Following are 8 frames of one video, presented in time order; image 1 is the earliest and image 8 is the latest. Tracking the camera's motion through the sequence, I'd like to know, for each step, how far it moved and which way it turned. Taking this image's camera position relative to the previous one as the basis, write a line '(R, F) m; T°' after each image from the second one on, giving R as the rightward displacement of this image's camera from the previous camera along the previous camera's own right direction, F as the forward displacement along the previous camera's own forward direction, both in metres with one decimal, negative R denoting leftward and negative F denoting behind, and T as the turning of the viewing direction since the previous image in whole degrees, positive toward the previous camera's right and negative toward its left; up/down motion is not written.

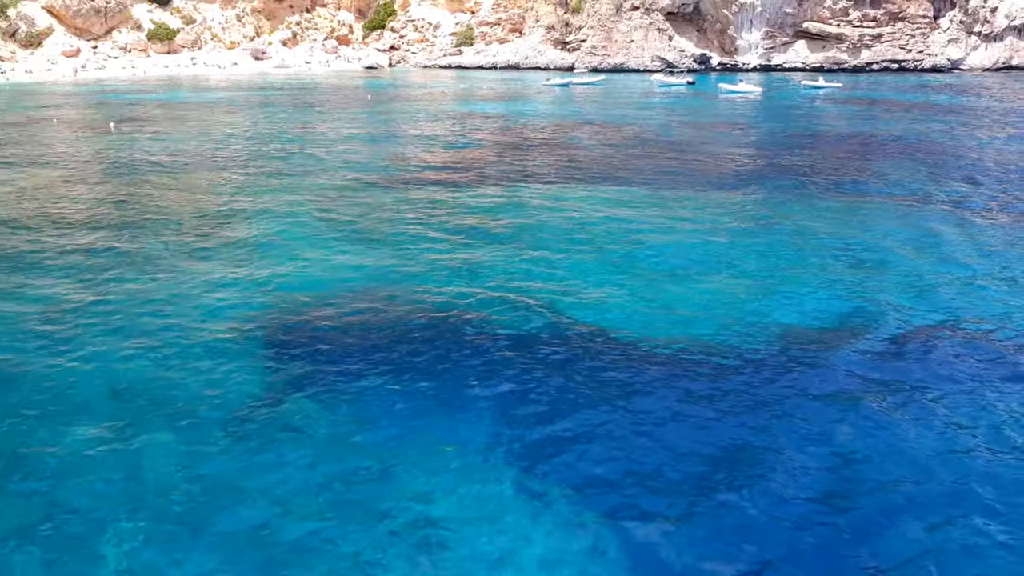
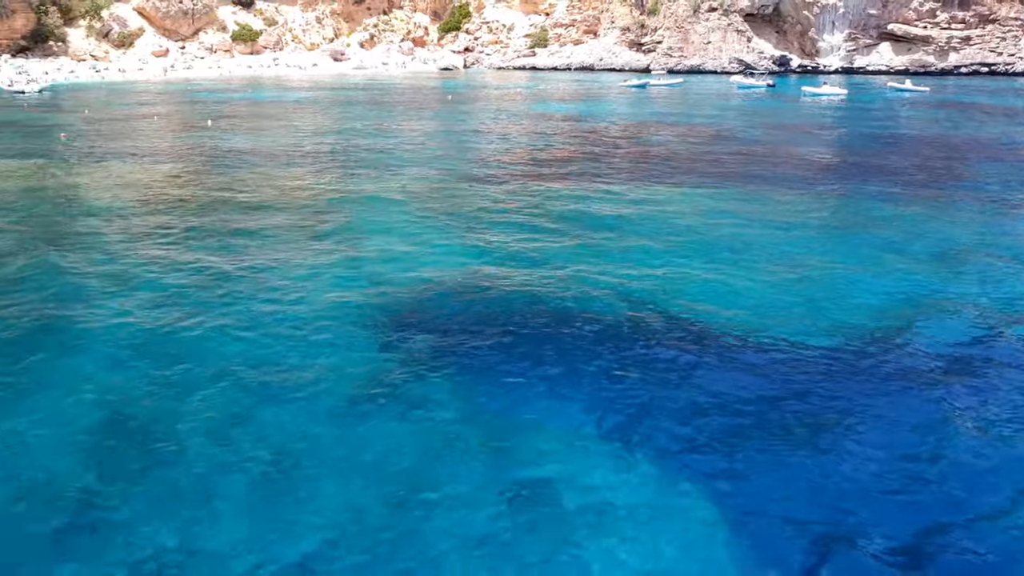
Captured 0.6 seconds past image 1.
(-0.8, -0.1) m; -4°
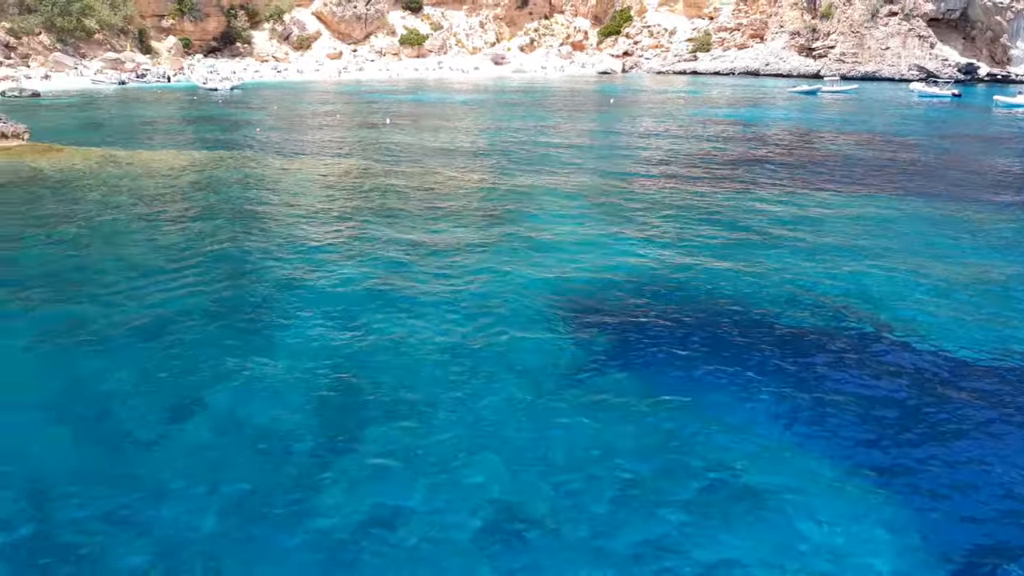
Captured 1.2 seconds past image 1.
(-1.0, -0.1) m; -9°
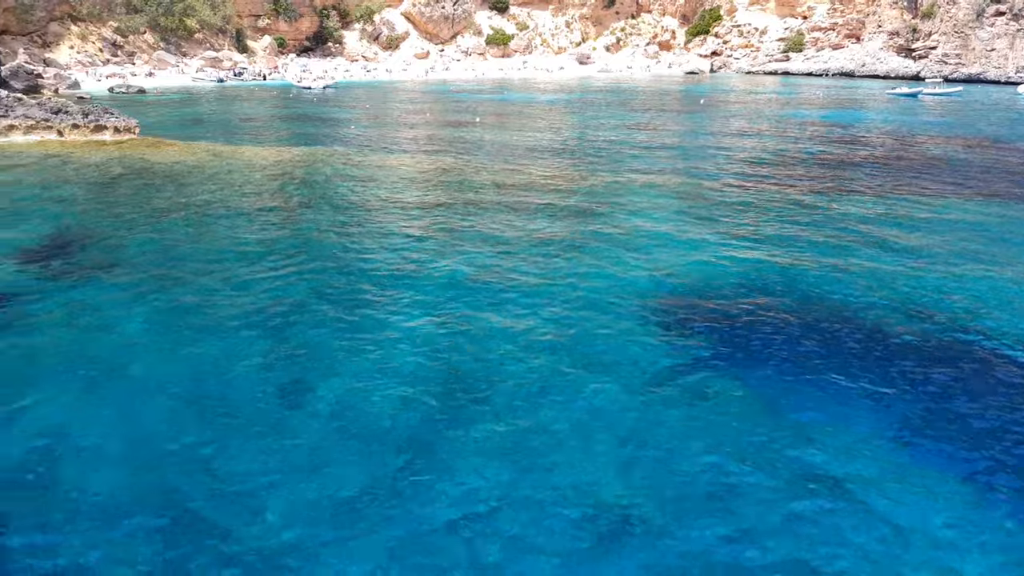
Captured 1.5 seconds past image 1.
(-0.5, 0.0) m; -5°
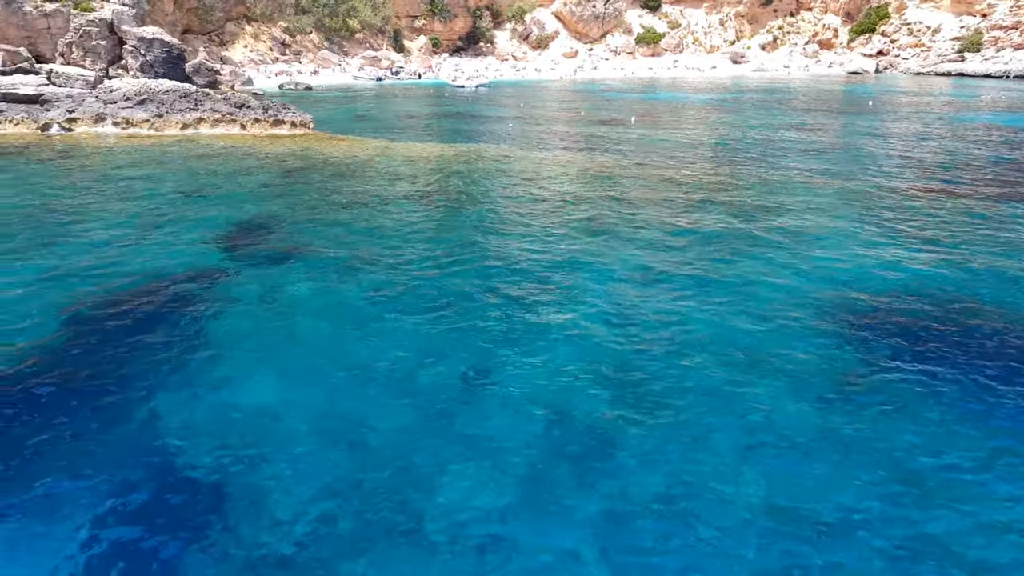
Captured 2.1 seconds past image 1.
(-0.9, 0.0) m; -9°
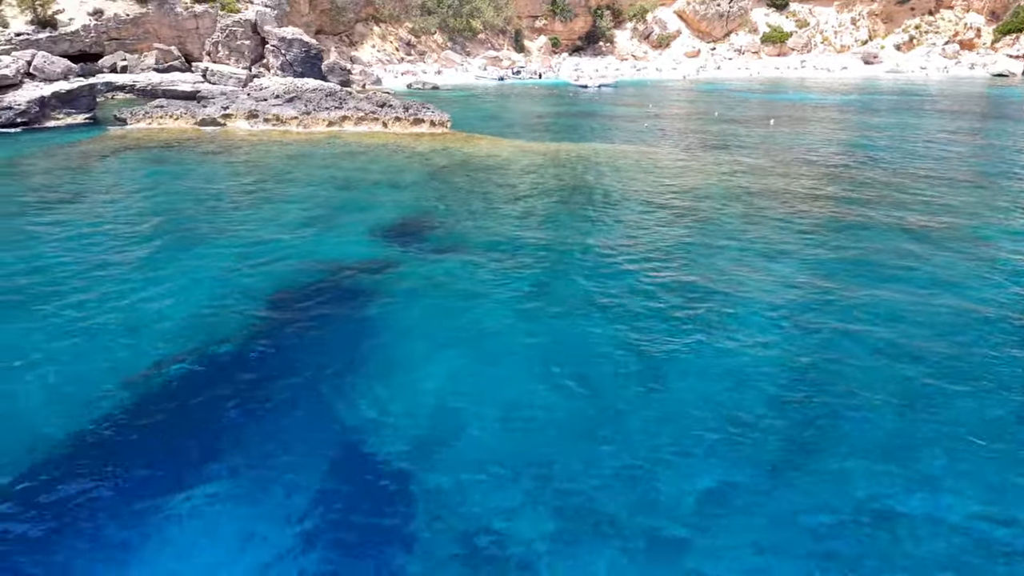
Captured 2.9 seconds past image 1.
(-1.3, -0.2) m; -6°
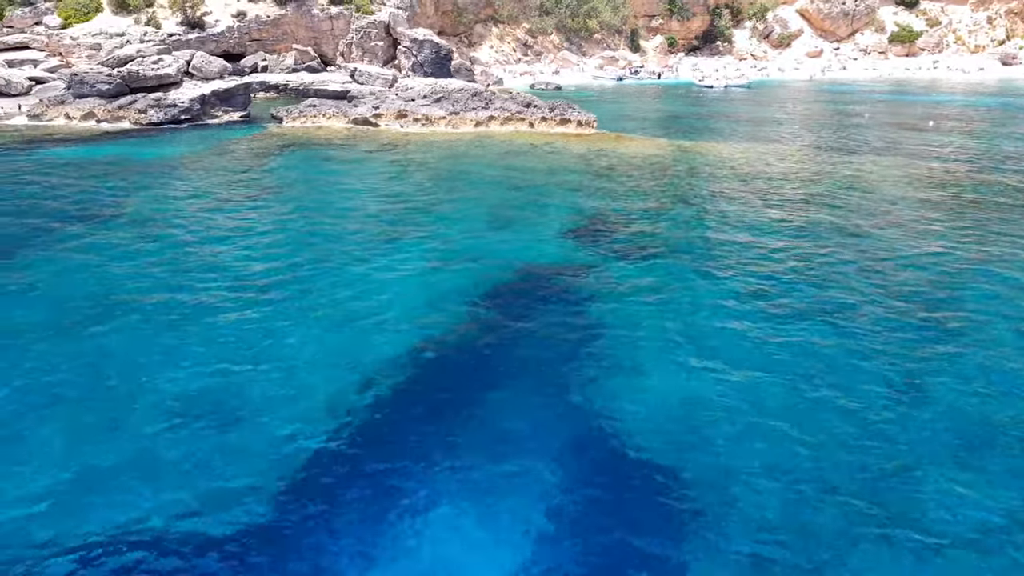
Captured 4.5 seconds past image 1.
(-2.4, -0.3) m; -5°
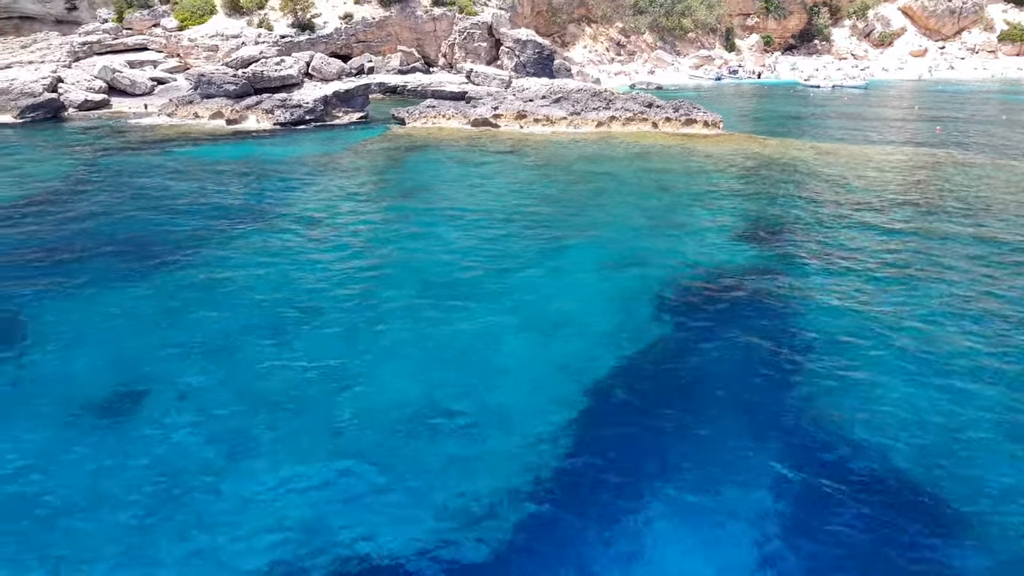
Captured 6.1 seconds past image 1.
(-2.4, 0.0) m; -3°
